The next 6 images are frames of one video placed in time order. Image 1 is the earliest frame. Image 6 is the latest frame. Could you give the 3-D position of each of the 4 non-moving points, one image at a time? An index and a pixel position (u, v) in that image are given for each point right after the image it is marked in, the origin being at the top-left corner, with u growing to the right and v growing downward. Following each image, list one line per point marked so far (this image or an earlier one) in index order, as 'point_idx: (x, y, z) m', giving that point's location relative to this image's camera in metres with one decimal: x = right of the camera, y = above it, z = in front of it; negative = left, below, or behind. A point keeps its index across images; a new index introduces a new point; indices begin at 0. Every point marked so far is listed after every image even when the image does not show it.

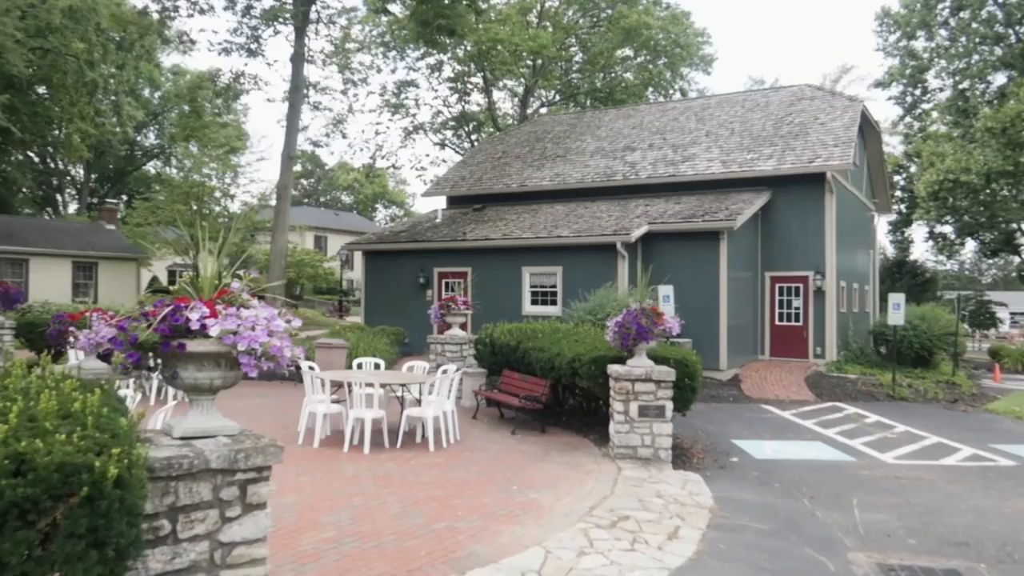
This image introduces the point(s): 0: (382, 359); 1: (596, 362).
0: (-2.3, -1.3, +14.3) m
1: (+0.9, -0.8, +8.5) m
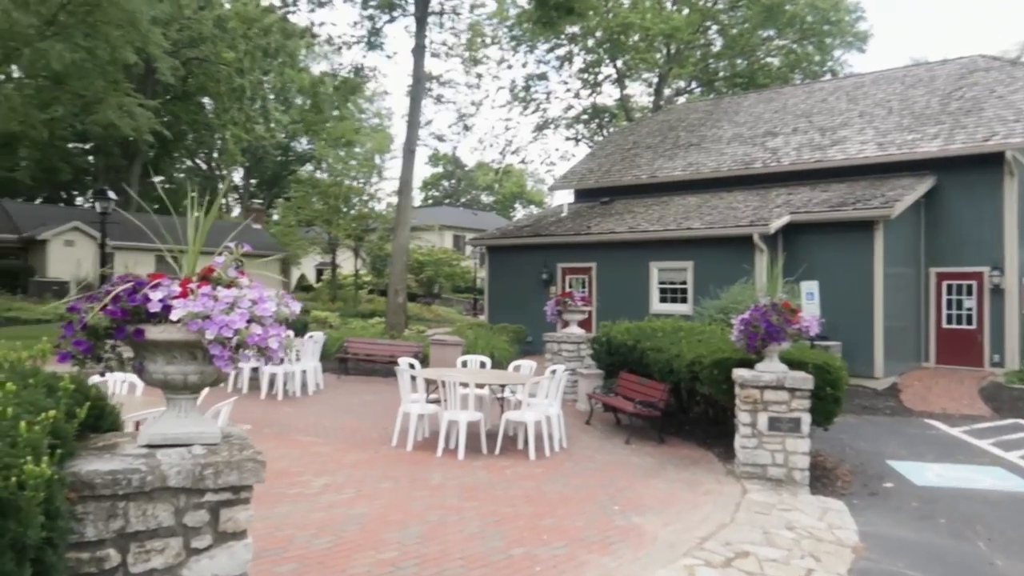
0: (-0.2, -1.2, +13.7) m
1: (+2.0, -0.7, +7.4) m
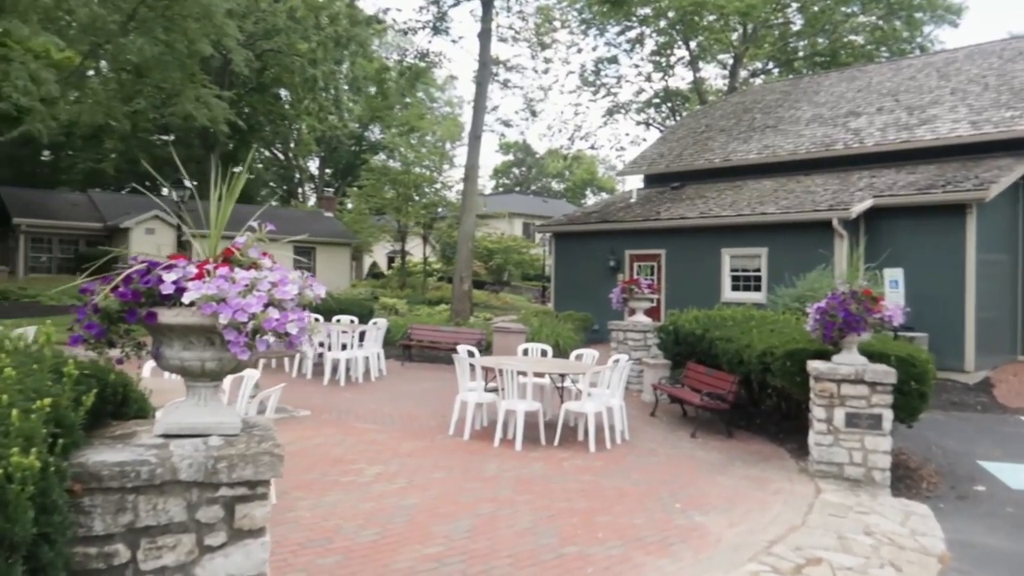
0: (+0.9, -1.0, +13.4) m
1: (+2.5, -0.6, +7.0) m
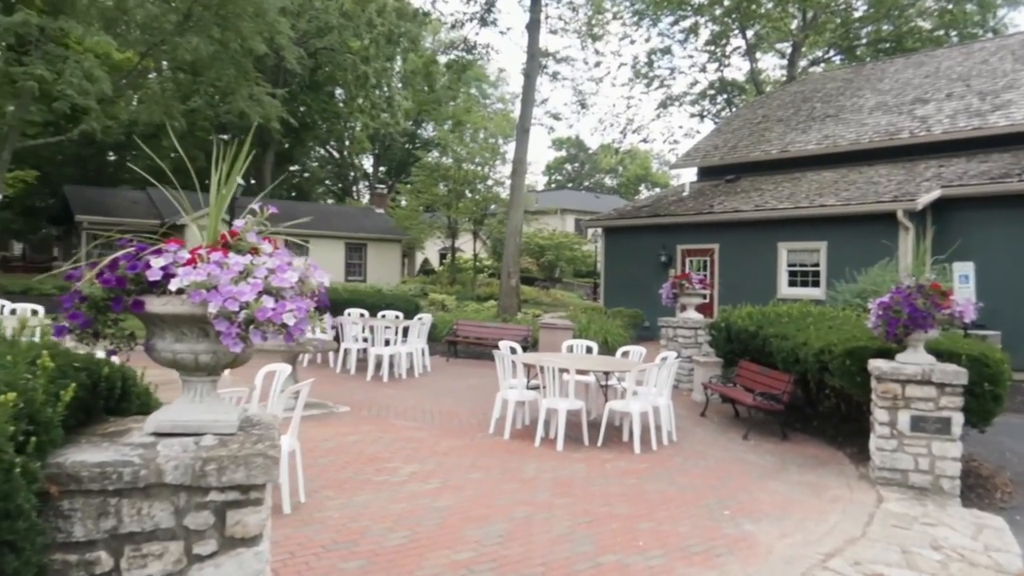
0: (+1.7, -0.9, +13.1) m
1: (+2.9, -0.6, +6.5) m
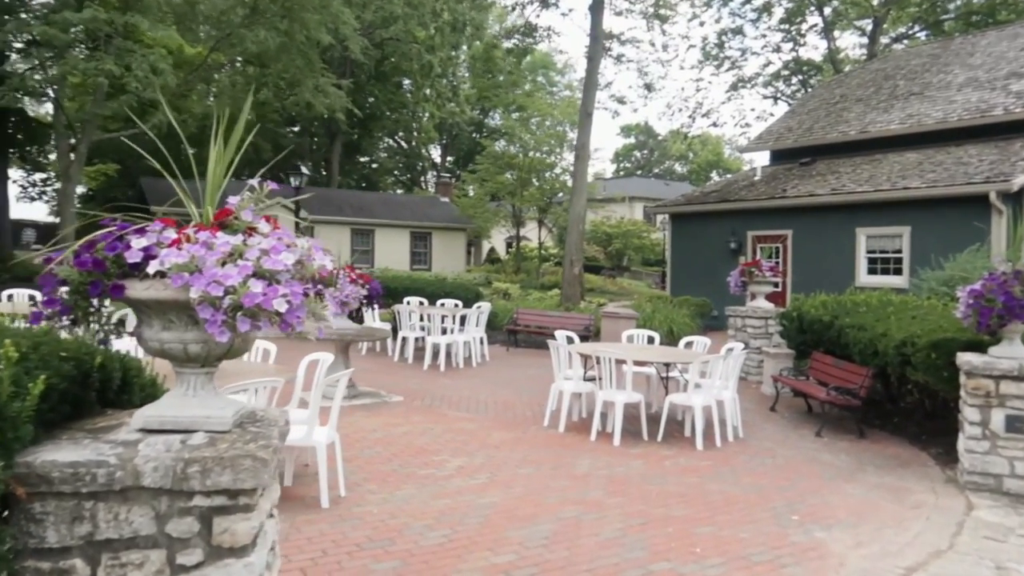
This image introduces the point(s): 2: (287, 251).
0: (+2.7, -0.7, +12.6) m
1: (+3.3, -0.5, +6.0) m
2: (-0.6, +0.1, +2.0) m
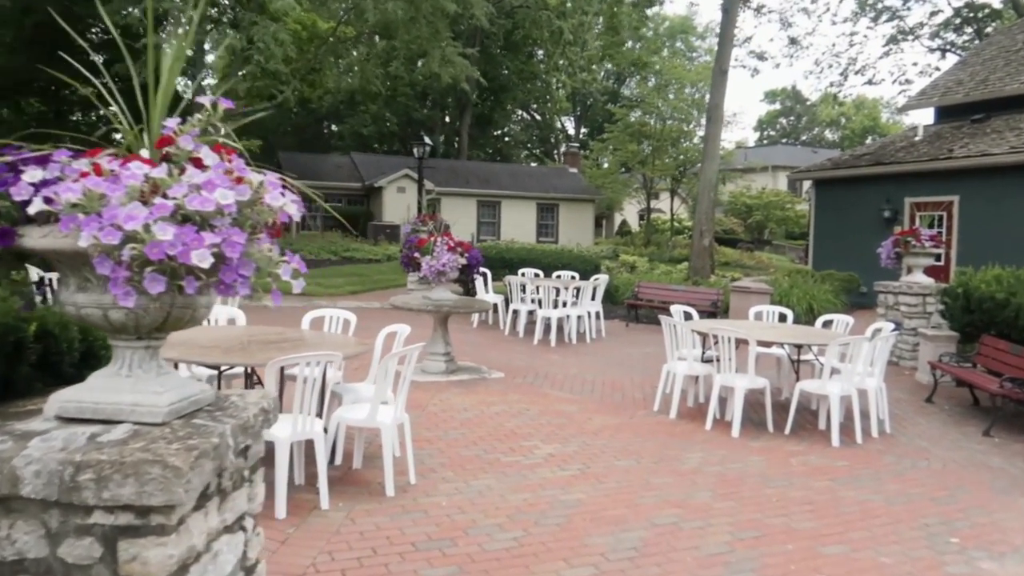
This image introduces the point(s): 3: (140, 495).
0: (+4.5, -0.3, +11.4) m
1: (+3.9, -0.3, +4.7) m
2: (-0.6, +0.2, +1.5) m
3: (-0.7, -0.4, +1.4) m
